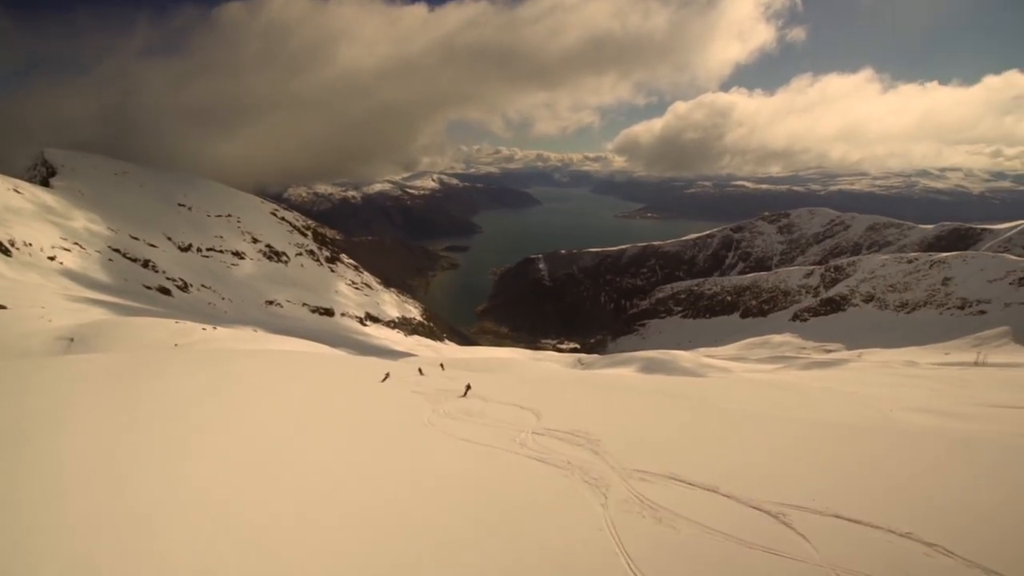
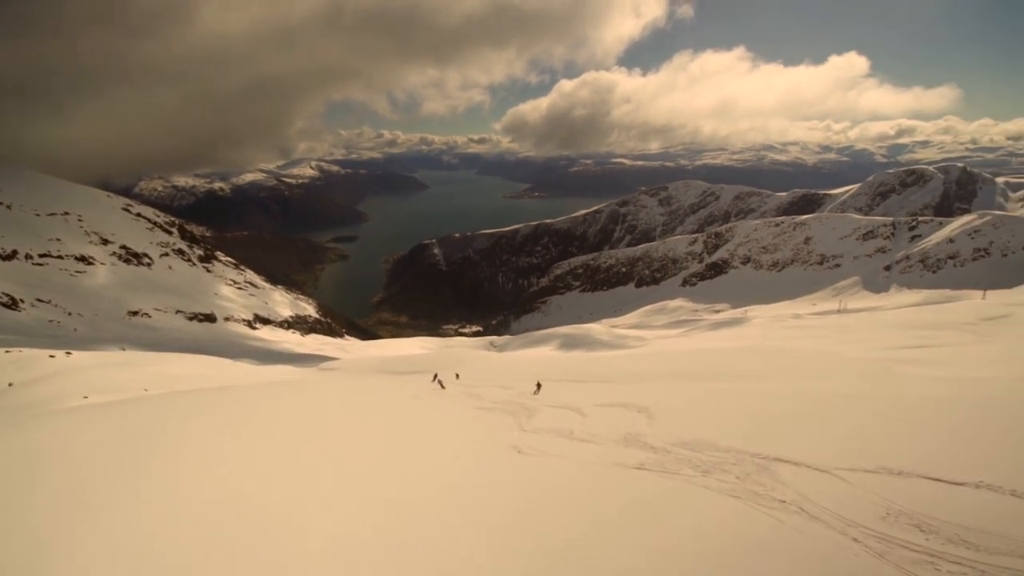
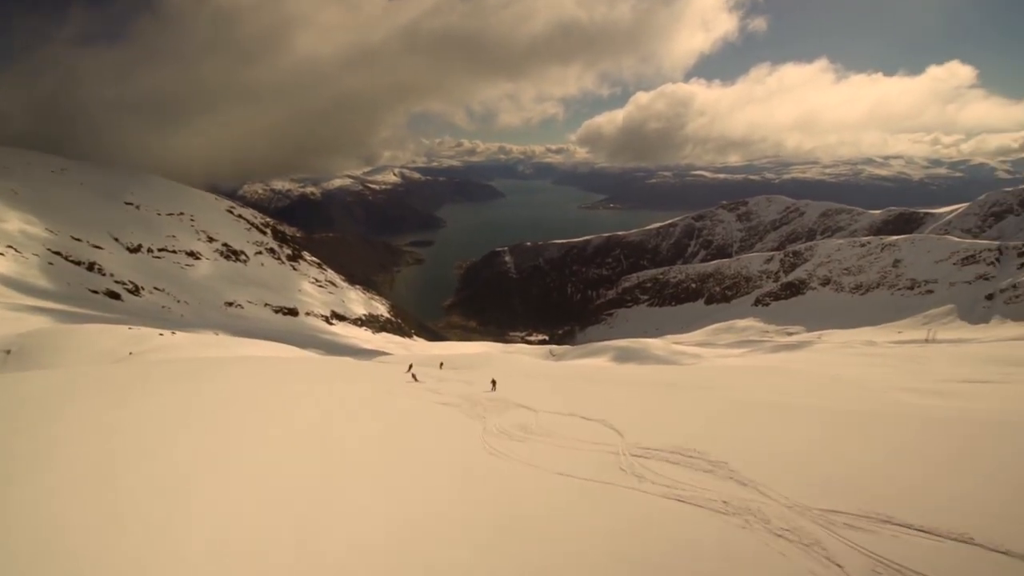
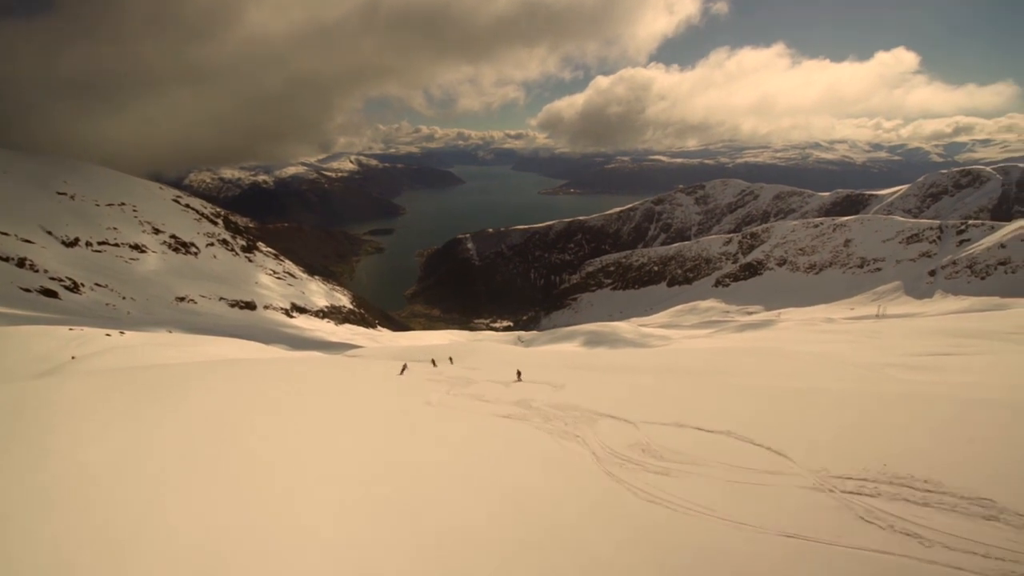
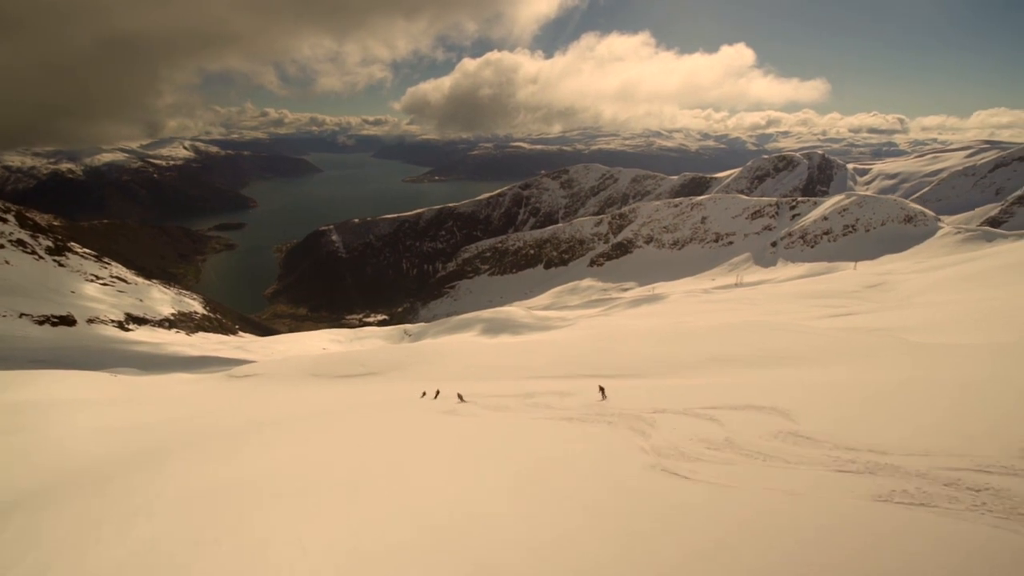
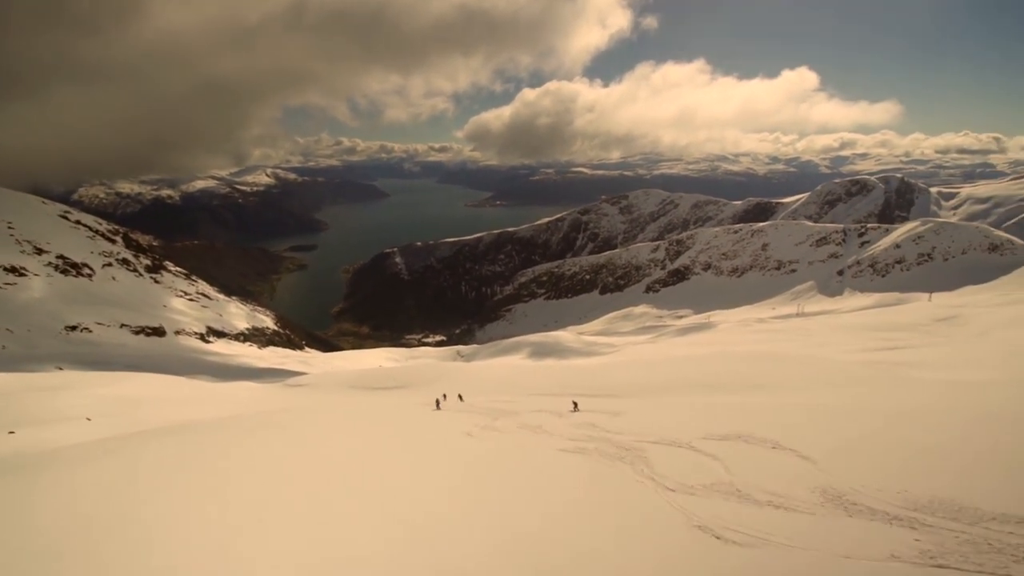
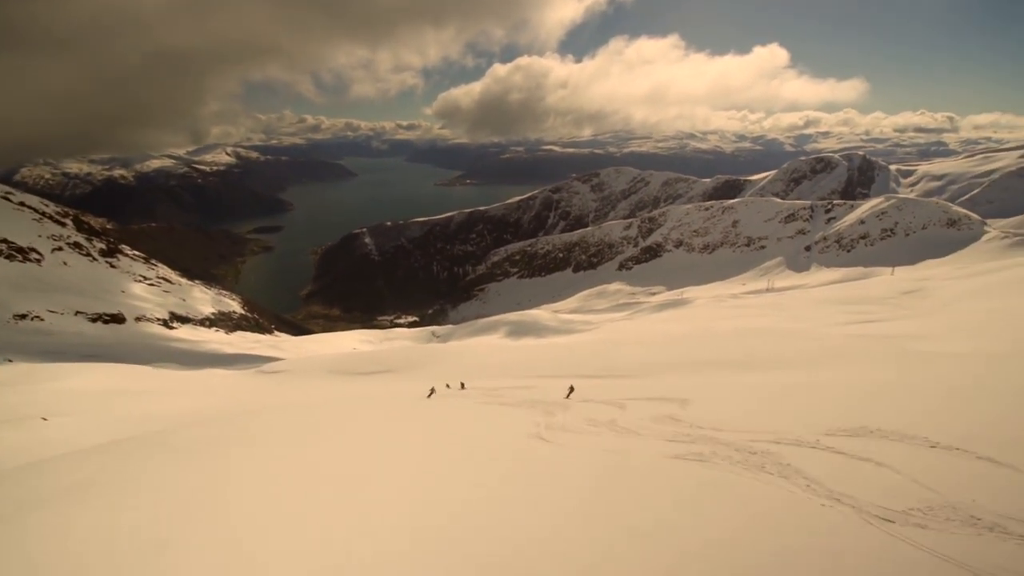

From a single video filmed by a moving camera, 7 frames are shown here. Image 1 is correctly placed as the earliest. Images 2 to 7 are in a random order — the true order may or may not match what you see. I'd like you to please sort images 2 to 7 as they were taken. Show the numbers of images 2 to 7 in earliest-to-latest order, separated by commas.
3, 4, 2, 6, 7, 5
